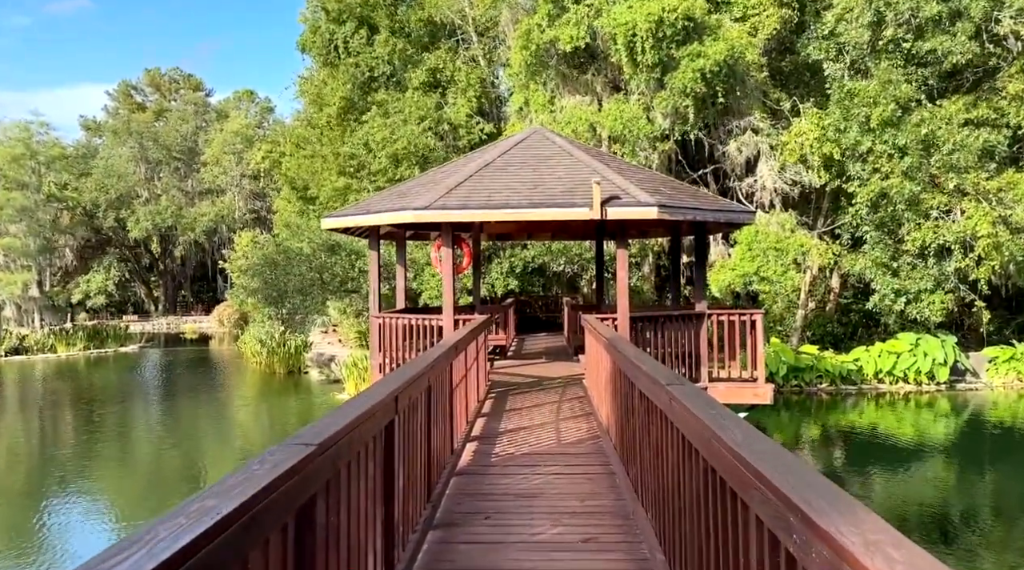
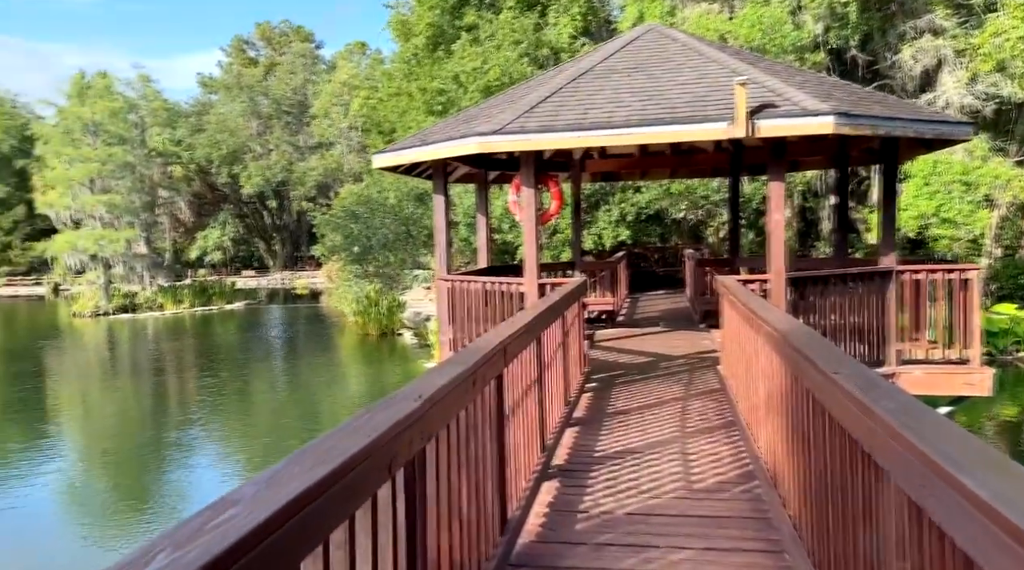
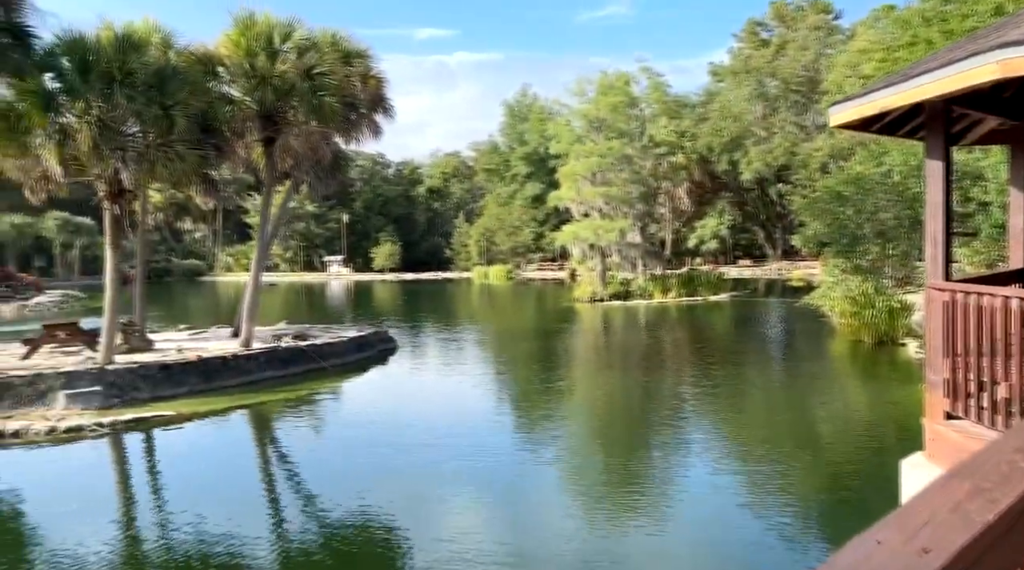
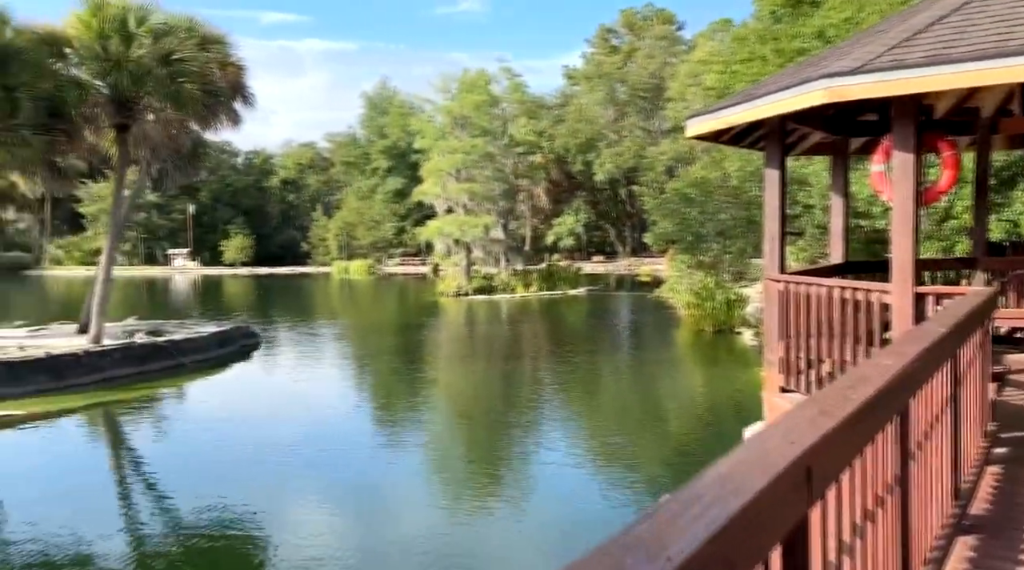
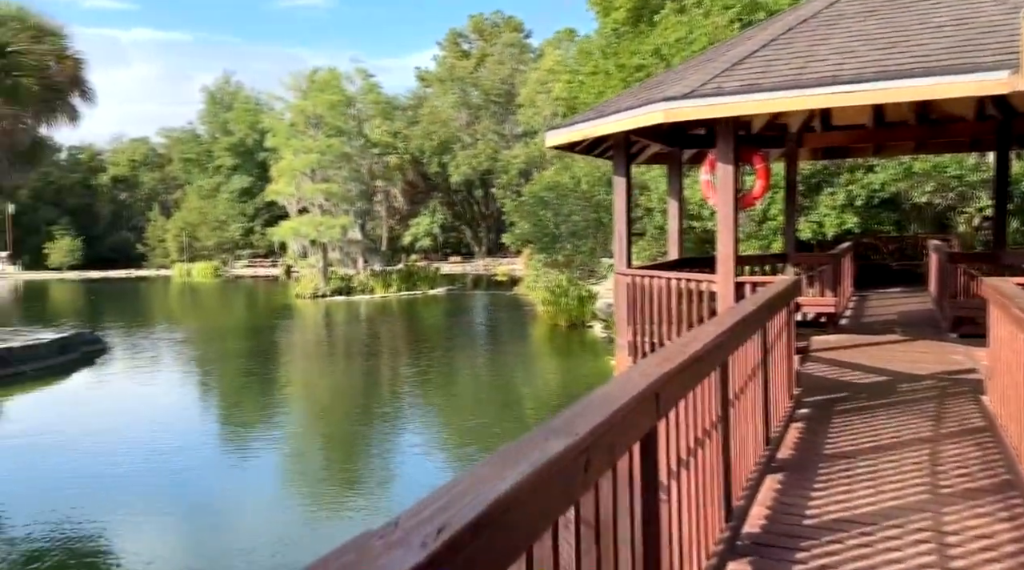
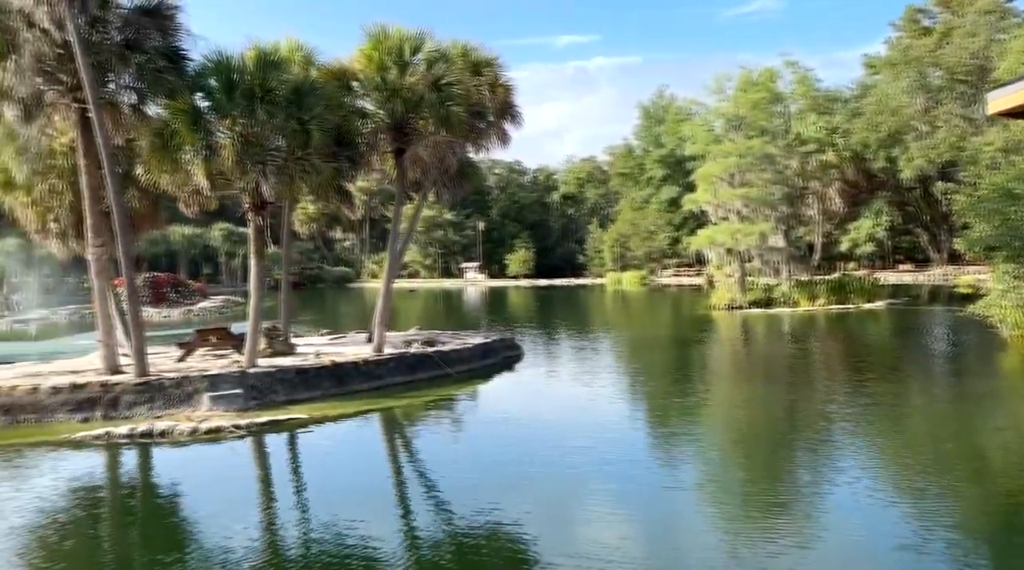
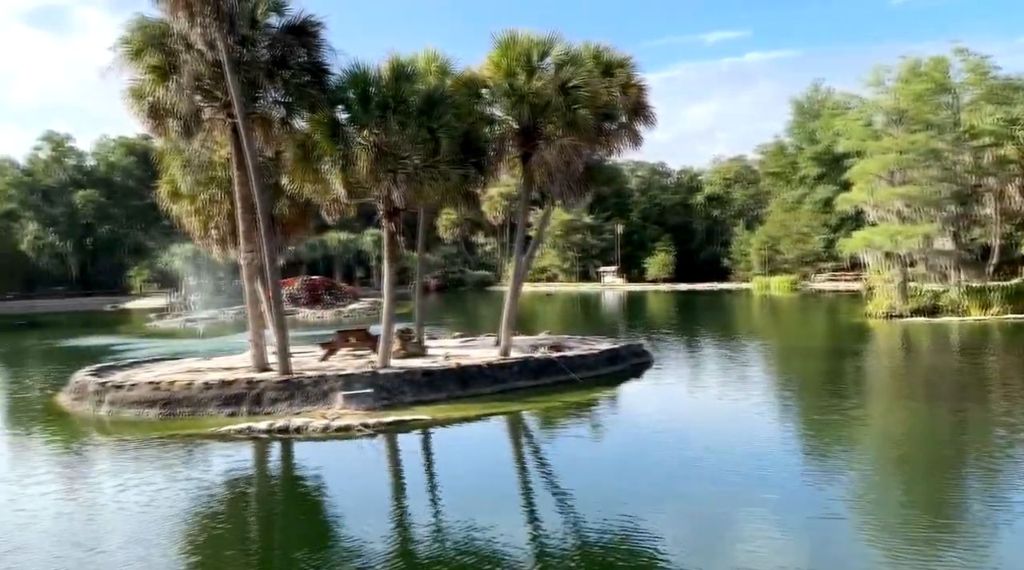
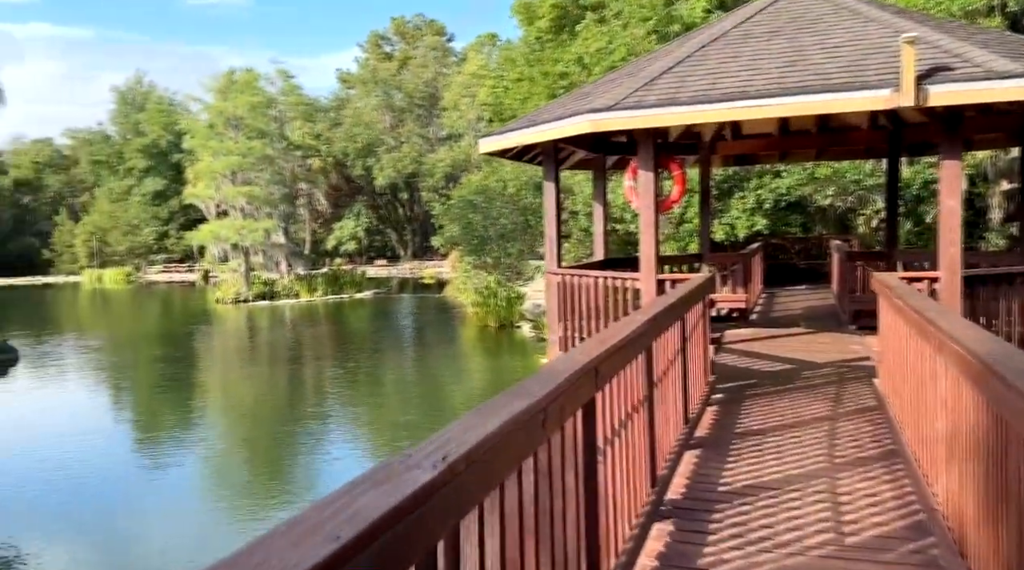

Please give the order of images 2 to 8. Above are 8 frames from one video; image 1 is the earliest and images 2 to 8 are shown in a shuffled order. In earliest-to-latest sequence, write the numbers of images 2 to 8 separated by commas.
2, 8, 5, 4, 3, 6, 7
